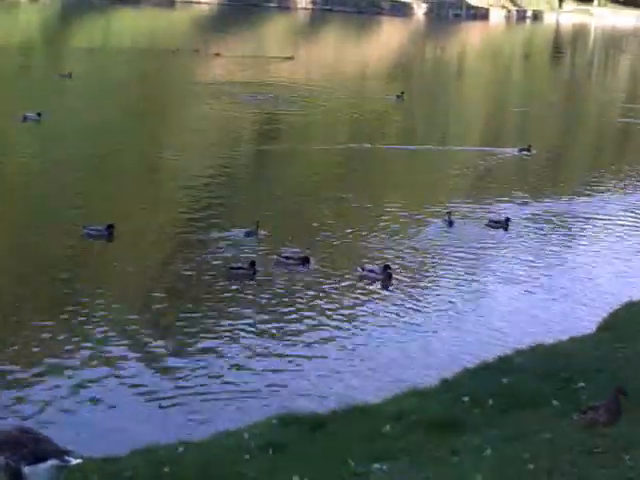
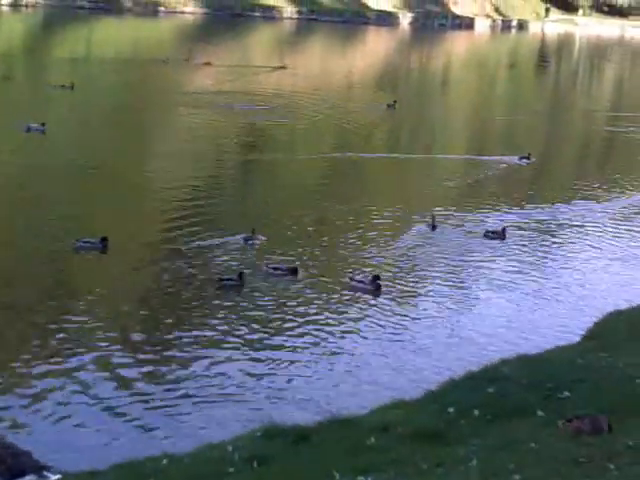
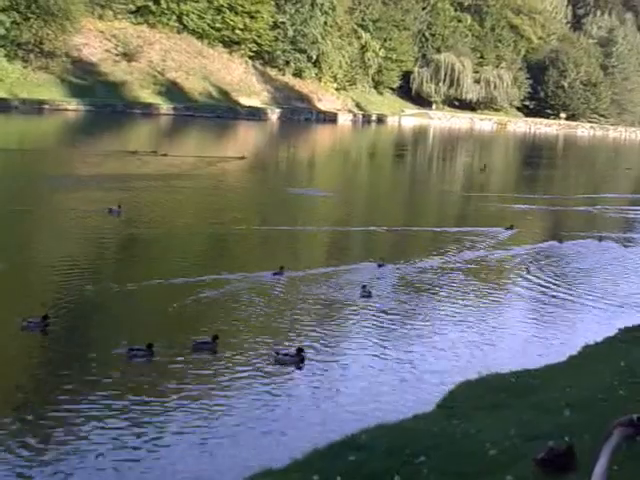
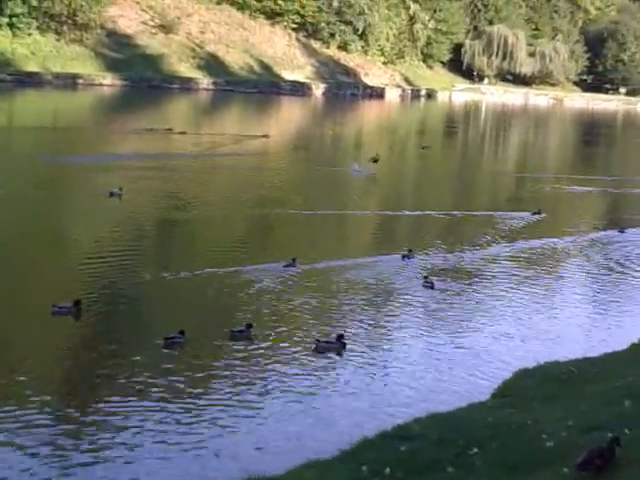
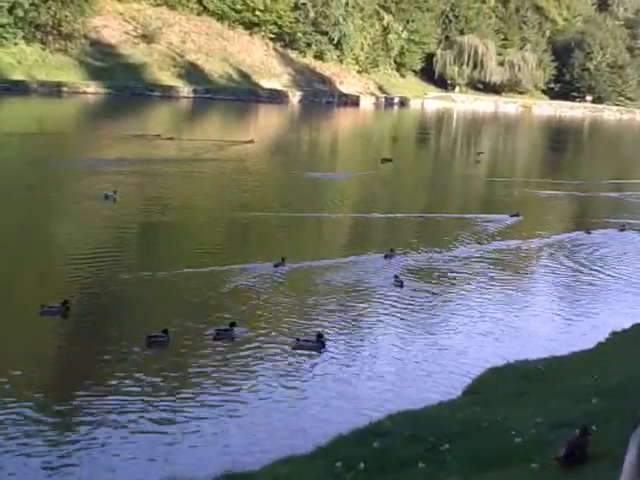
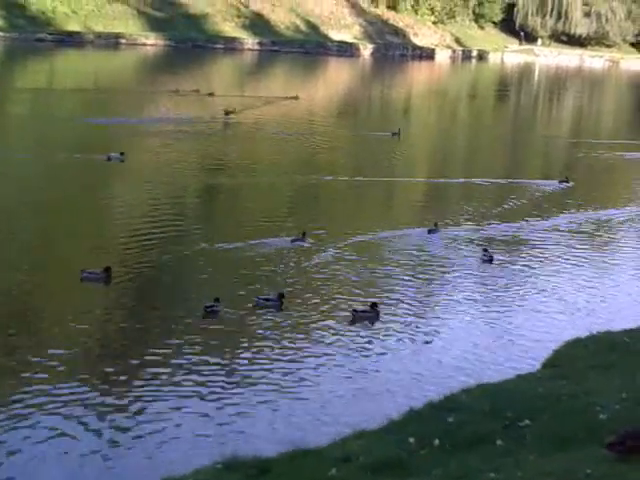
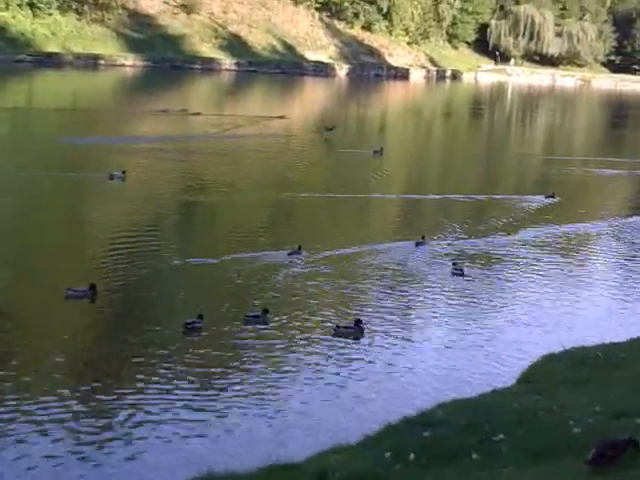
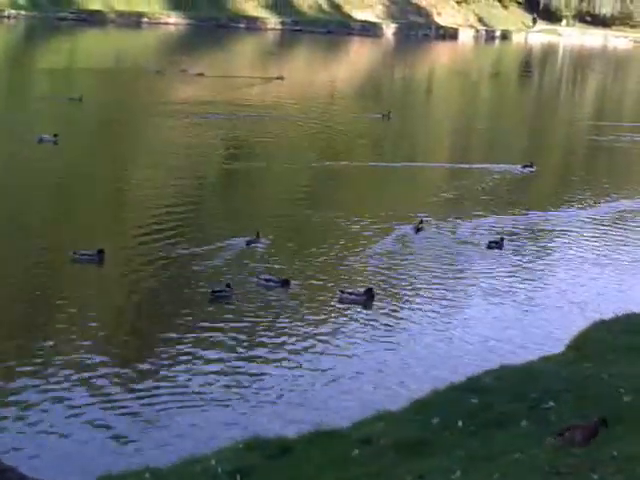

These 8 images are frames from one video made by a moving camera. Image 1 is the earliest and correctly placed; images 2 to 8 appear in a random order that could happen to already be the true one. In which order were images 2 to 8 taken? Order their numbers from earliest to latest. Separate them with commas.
2, 8, 6, 7, 4, 5, 3
